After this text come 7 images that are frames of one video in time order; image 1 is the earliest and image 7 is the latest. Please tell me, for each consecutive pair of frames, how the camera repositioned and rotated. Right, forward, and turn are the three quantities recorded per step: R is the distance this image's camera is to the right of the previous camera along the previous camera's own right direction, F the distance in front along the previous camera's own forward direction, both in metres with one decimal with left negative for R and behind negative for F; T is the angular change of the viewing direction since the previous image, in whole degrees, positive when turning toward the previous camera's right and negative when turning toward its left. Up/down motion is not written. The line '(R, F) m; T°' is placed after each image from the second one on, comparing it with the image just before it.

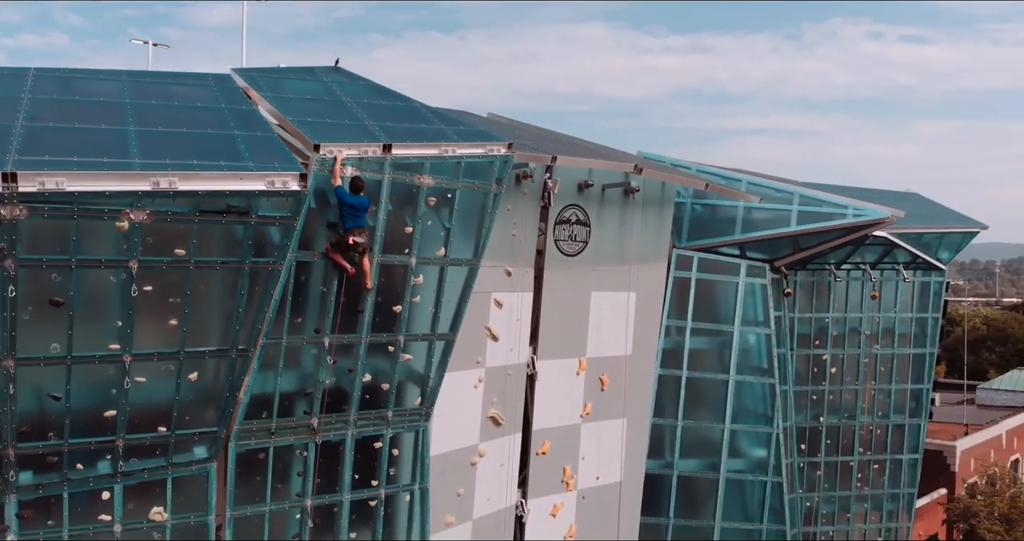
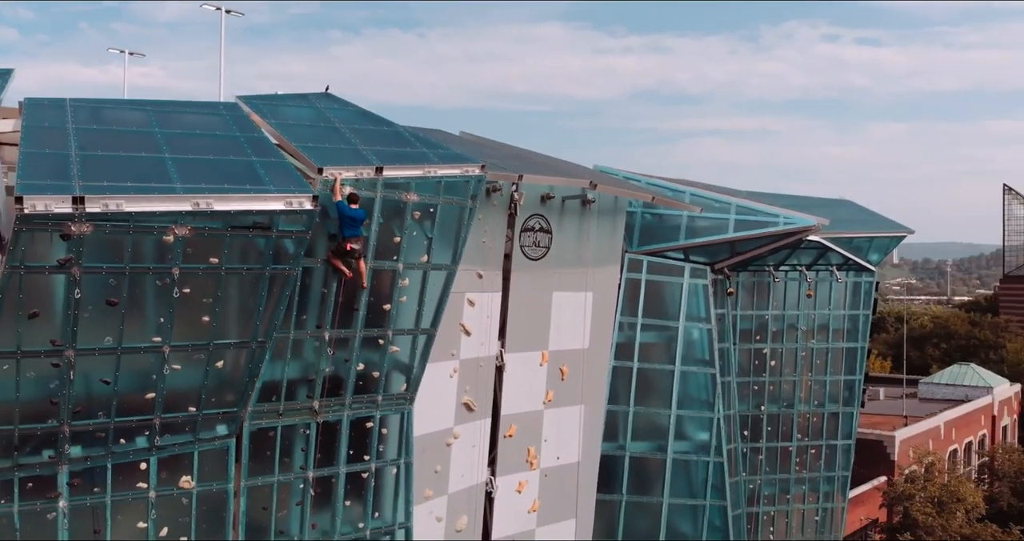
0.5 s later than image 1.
(-0.1, -1.9) m; +2°
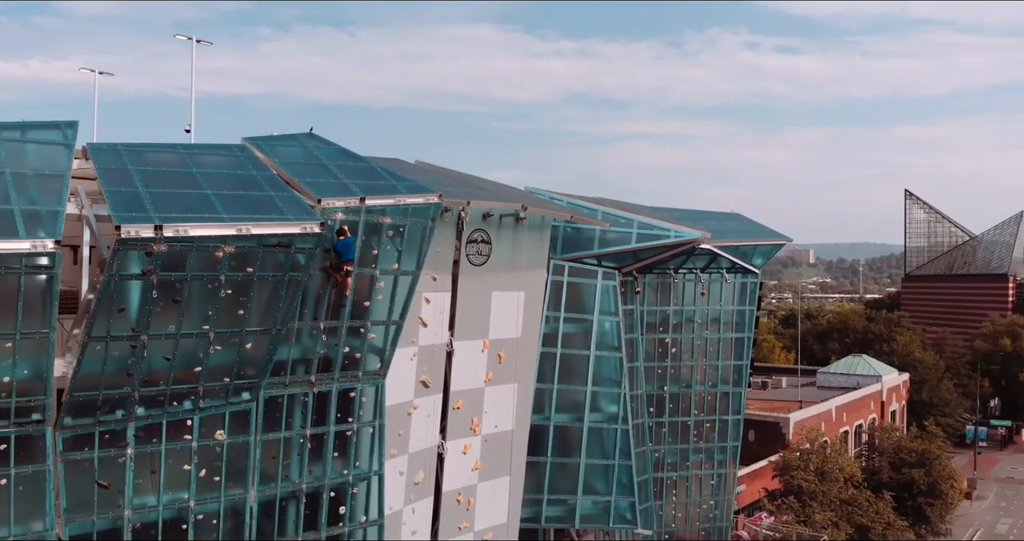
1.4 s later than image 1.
(-0.3, -4.1) m; +3°
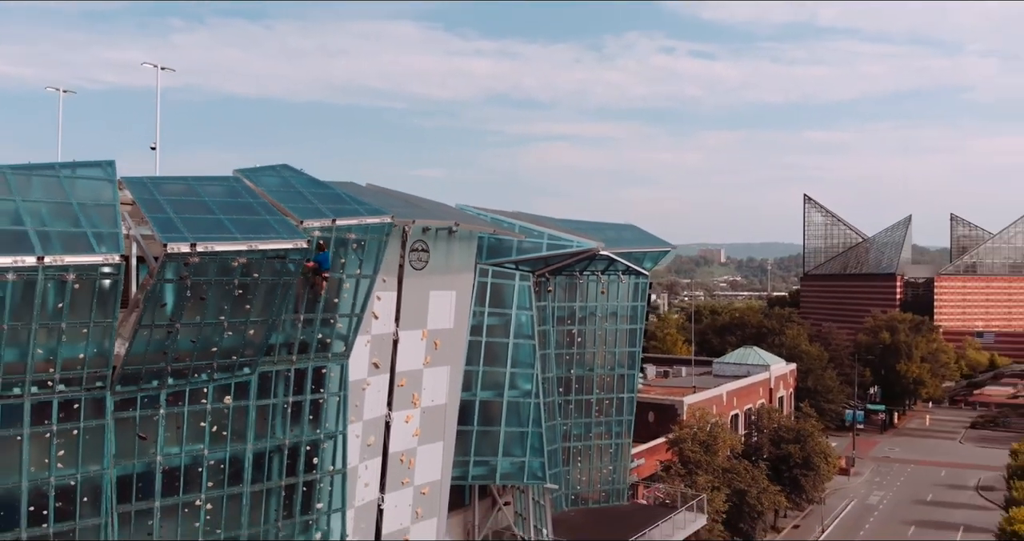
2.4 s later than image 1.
(-0.3, -5.2) m; +3°
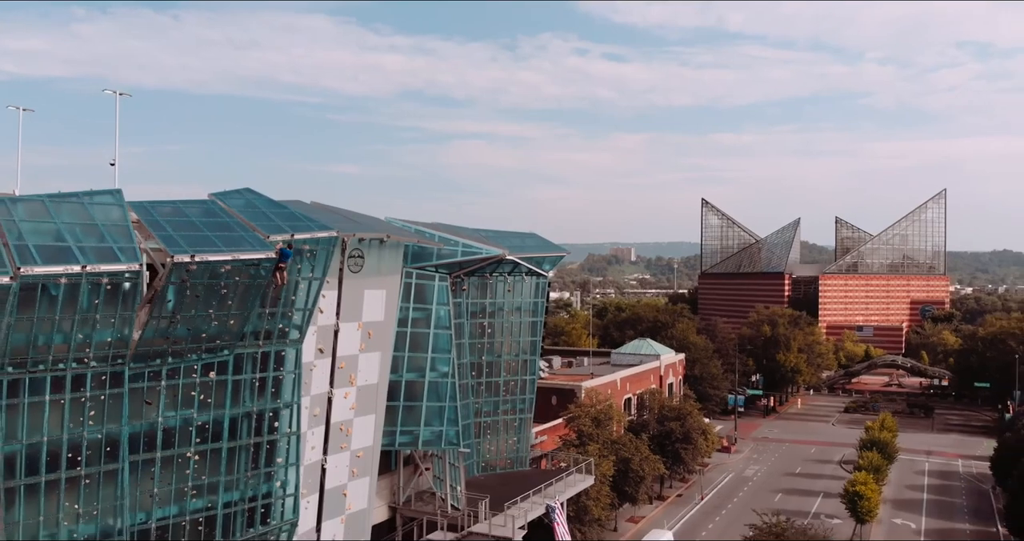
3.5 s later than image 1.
(-0.1, -6.4) m; +3°
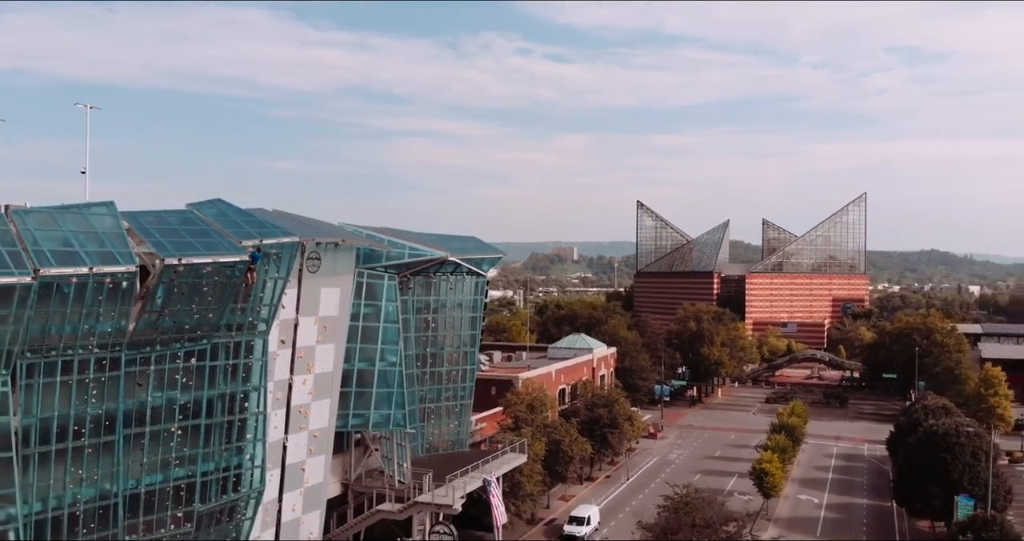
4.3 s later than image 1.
(+0.1, -4.7) m; +2°
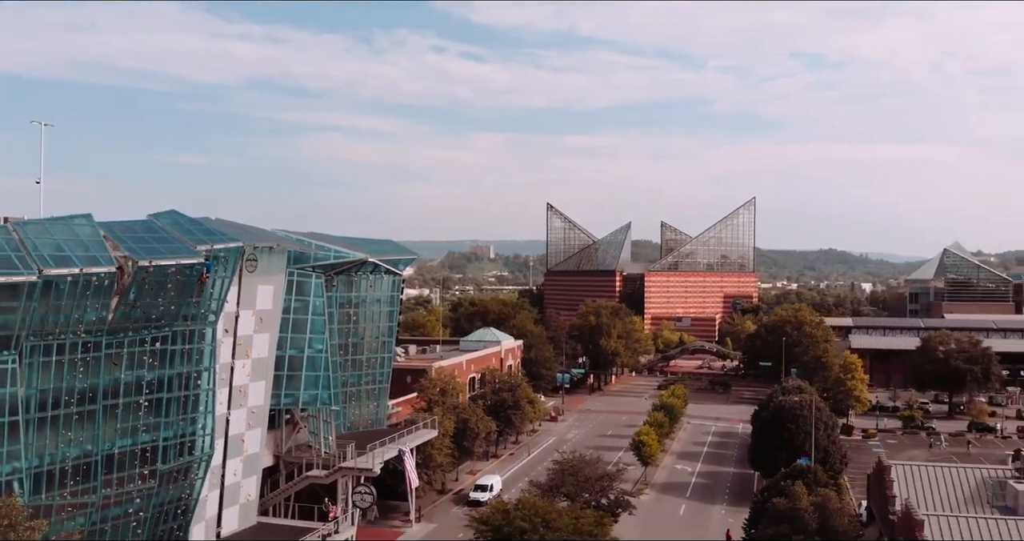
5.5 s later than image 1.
(+0.3, -7.3) m; +3°
